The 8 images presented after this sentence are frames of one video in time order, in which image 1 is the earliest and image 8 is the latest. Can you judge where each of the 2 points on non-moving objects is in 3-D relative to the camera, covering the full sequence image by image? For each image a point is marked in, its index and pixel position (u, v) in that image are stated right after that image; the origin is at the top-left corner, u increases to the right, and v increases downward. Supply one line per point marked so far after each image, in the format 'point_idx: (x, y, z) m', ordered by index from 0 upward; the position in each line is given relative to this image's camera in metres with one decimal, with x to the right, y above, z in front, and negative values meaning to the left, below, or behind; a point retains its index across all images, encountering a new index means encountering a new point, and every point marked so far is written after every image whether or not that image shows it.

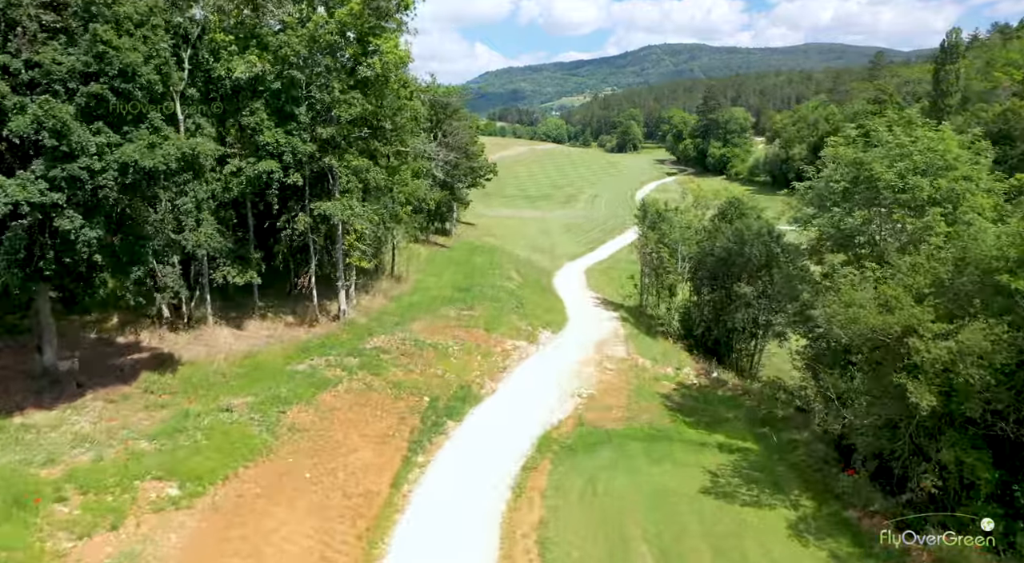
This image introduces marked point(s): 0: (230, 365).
0: (-6.5, -1.9, +14.4) m
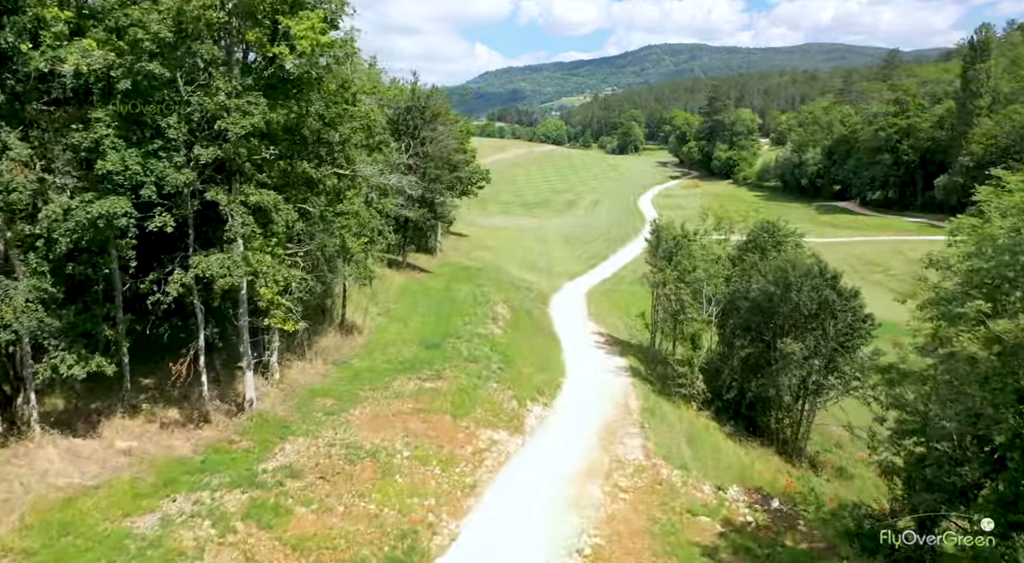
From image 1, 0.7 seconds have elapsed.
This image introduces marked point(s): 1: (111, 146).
0: (-7.1, -3.6, +9.1) m
1: (-6.8, +2.3, +10.7) m
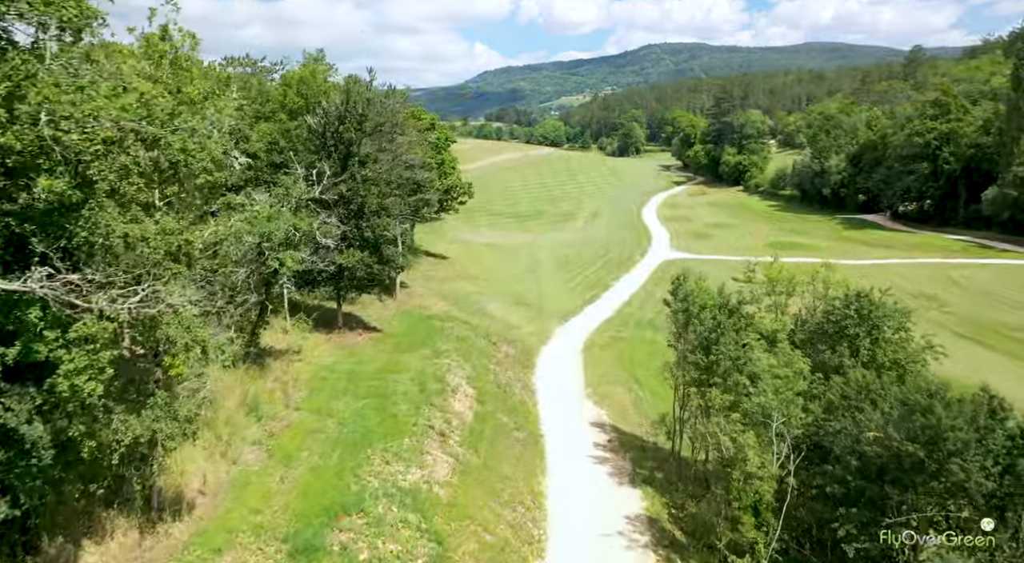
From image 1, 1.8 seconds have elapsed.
0: (-8.3, -6.3, +0.3) m
1: (-8.0, -0.4, +2.0) m
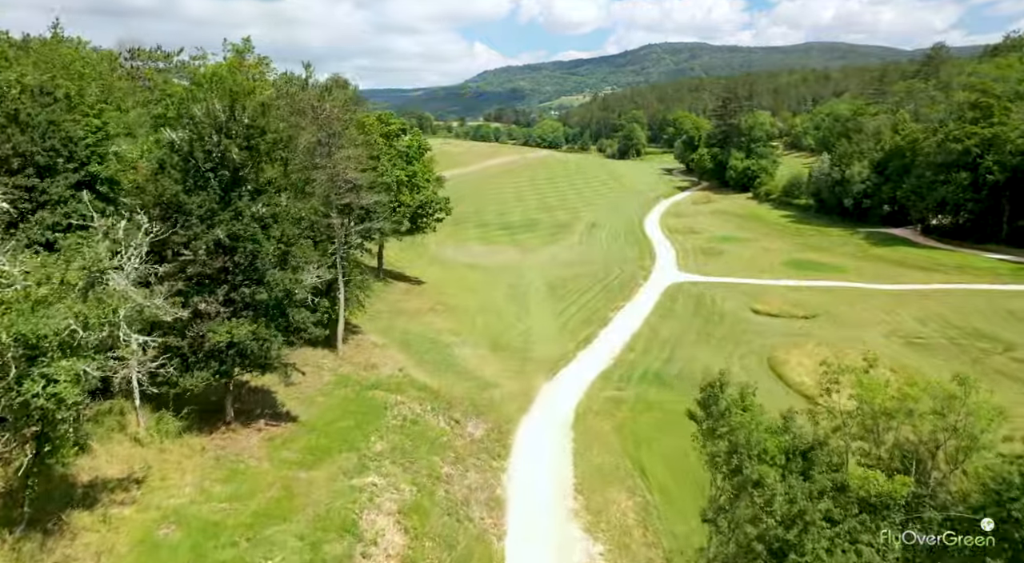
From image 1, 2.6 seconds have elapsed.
0: (-9.5, -8.6, -7.2) m
1: (-9.3, -2.7, -5.6) m
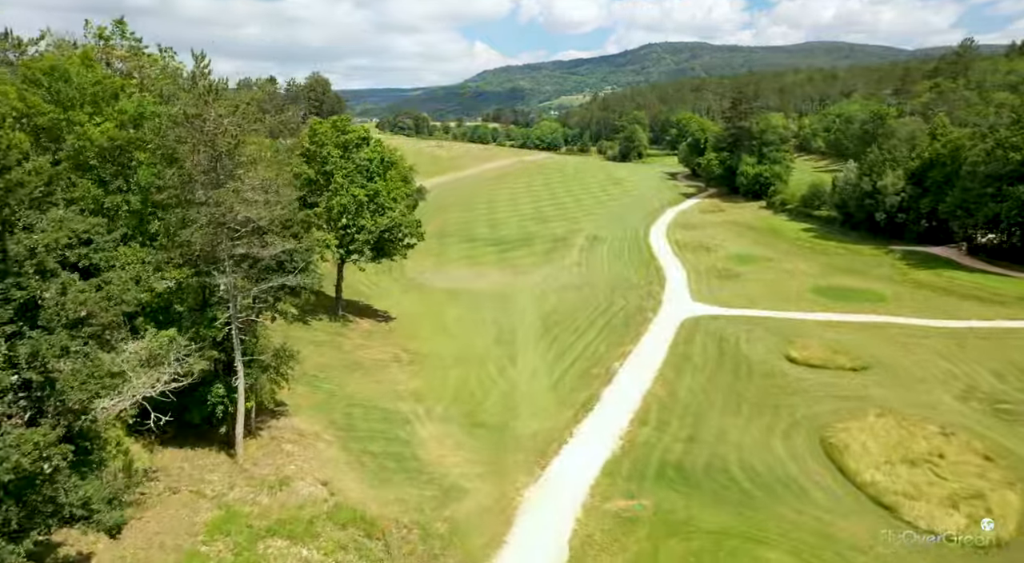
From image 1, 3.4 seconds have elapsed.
0: (-10.5, -11.2, -15.4) m
1: (-10.3, -5.3, -13.8) m
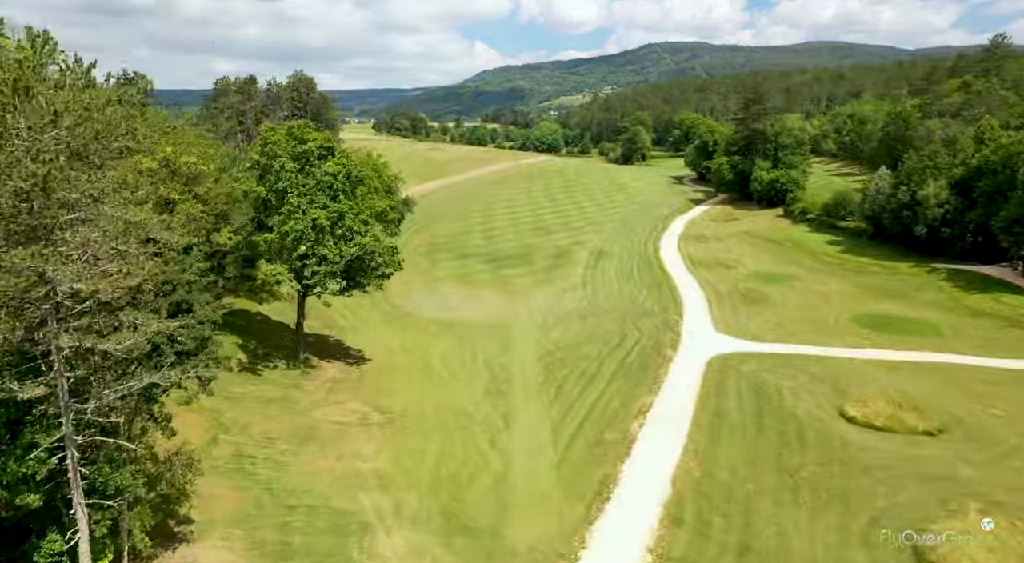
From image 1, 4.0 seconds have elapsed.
0: (-10.7, -13.2, -22.4) m
1: (-10.5, -7.3, -20.8) m
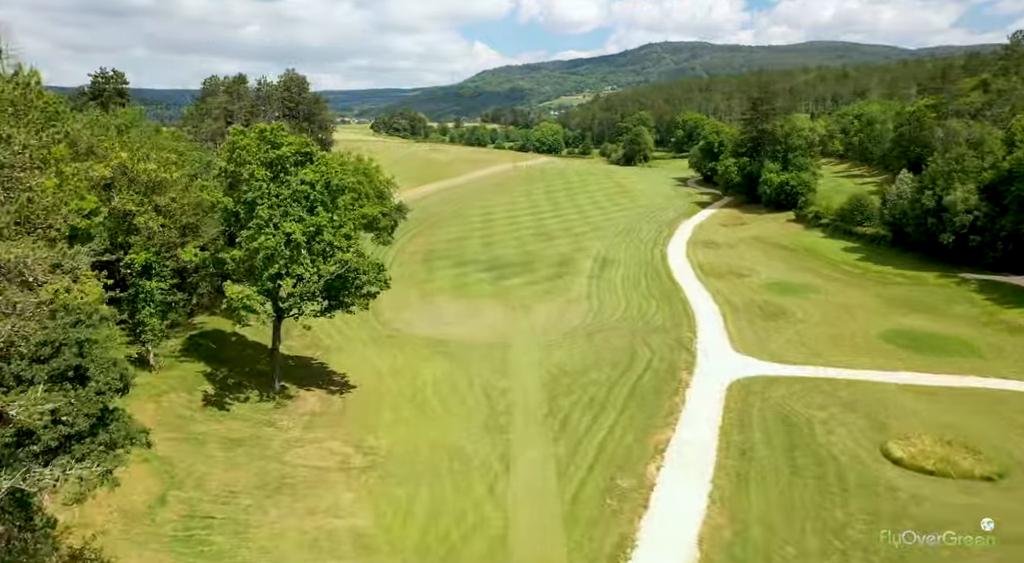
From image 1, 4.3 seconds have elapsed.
0: (-10.7, -14.2, -26.1) m
1: (-10.5, -8.4, -24.5) m
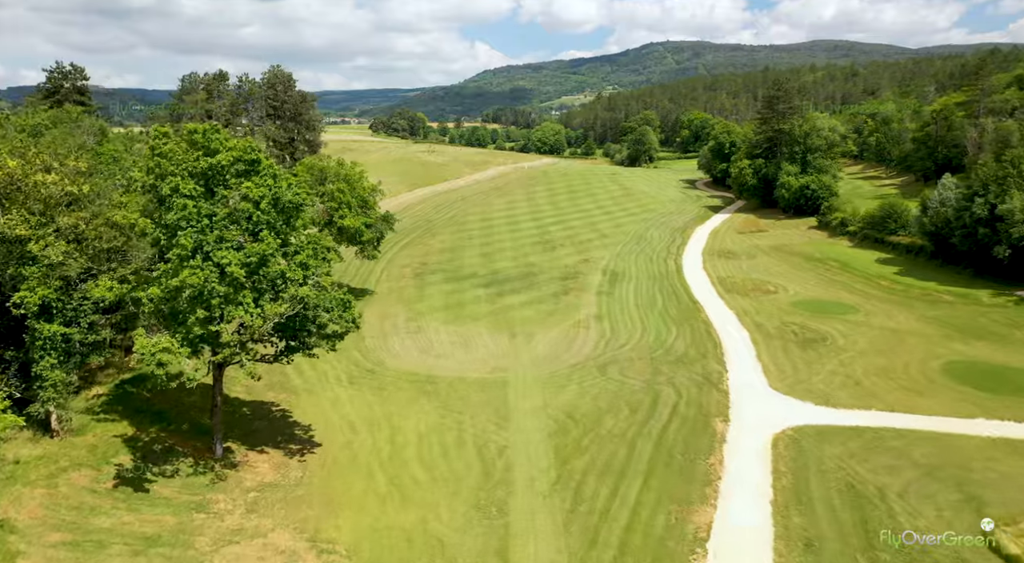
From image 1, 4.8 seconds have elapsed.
0: (-10.8, -15.8, -32.3) m
1: (-10.6, -9.9, -30.7) m
